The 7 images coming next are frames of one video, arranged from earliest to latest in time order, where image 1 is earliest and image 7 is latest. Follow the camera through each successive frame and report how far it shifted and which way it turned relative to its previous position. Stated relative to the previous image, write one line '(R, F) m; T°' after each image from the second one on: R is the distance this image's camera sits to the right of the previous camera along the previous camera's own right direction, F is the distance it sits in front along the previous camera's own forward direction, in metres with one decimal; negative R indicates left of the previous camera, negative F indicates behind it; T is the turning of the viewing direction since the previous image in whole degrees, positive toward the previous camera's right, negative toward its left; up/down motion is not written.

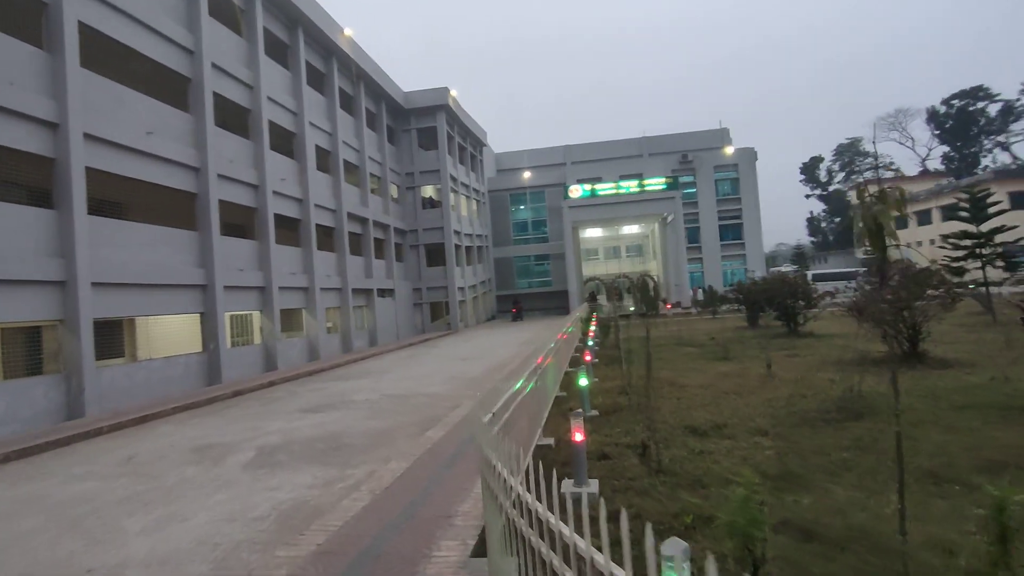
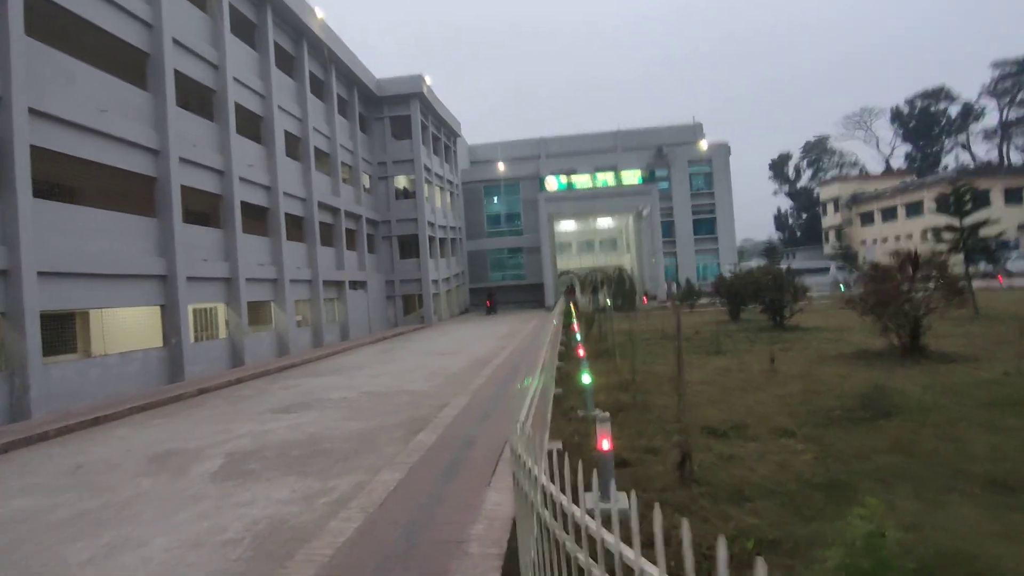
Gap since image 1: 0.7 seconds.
(-0.3, +0.6) m; +3°
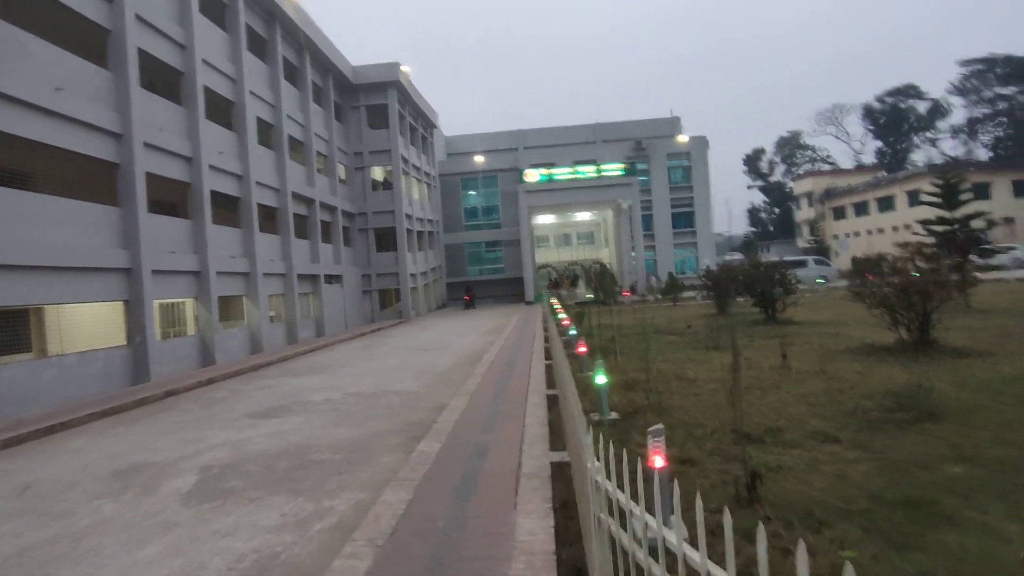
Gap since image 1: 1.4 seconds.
(-0.3, +0.6) m; +3°
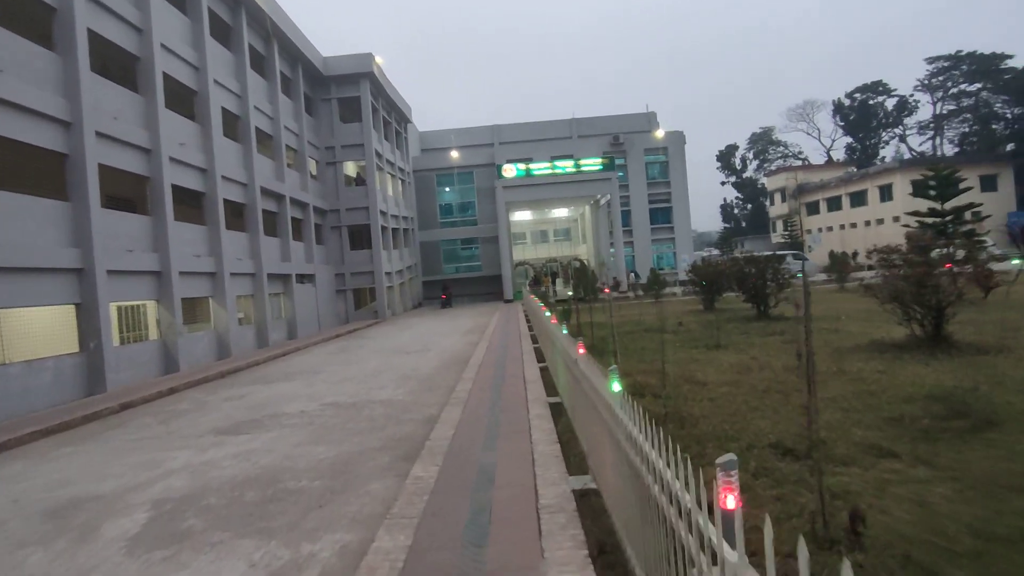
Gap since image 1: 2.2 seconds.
(-0.3, +0.7) m; +2°
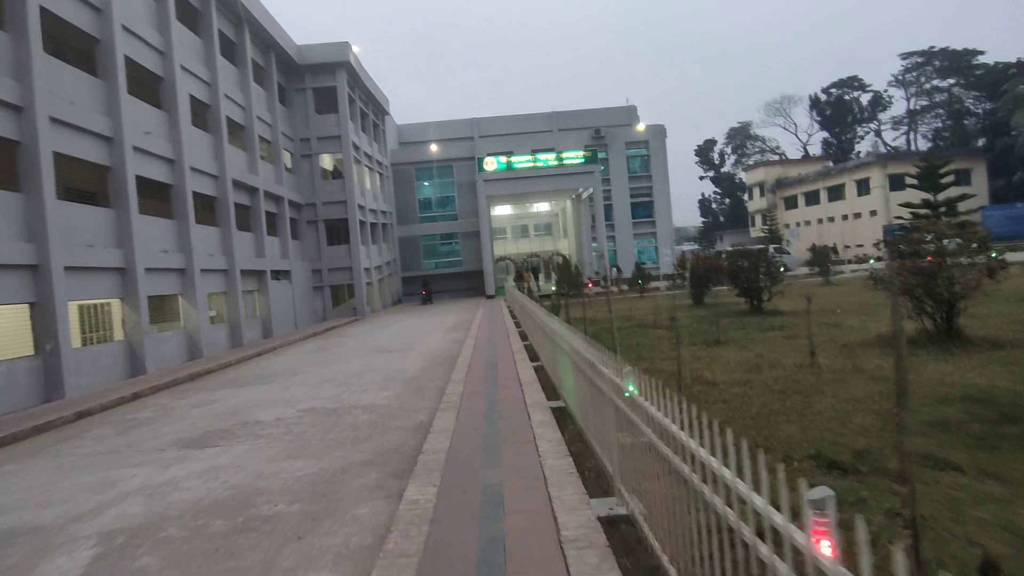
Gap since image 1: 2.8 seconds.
(-0.2, +0.6) m; +2°
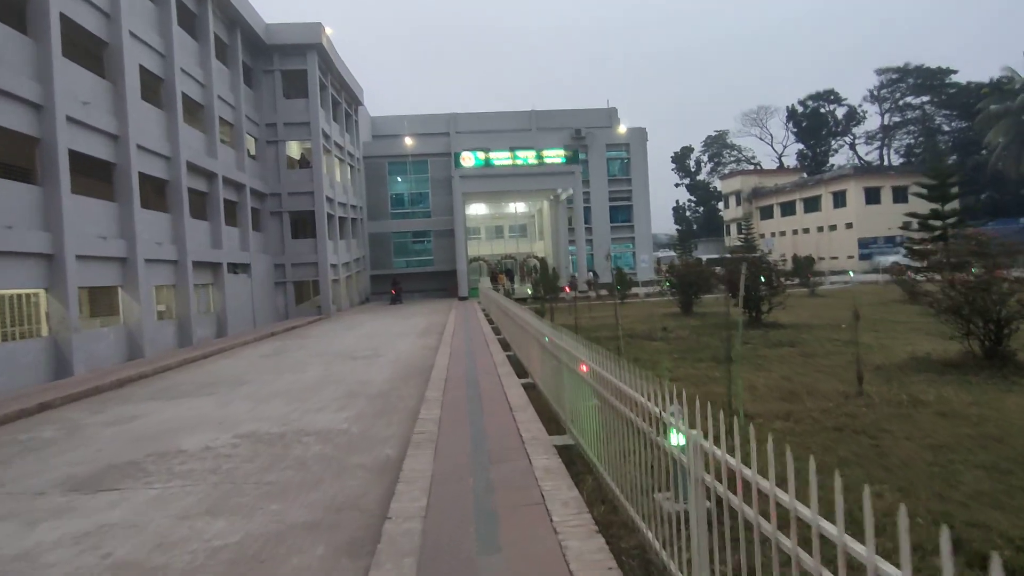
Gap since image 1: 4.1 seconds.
(-0.2, +1.4) m; +3°
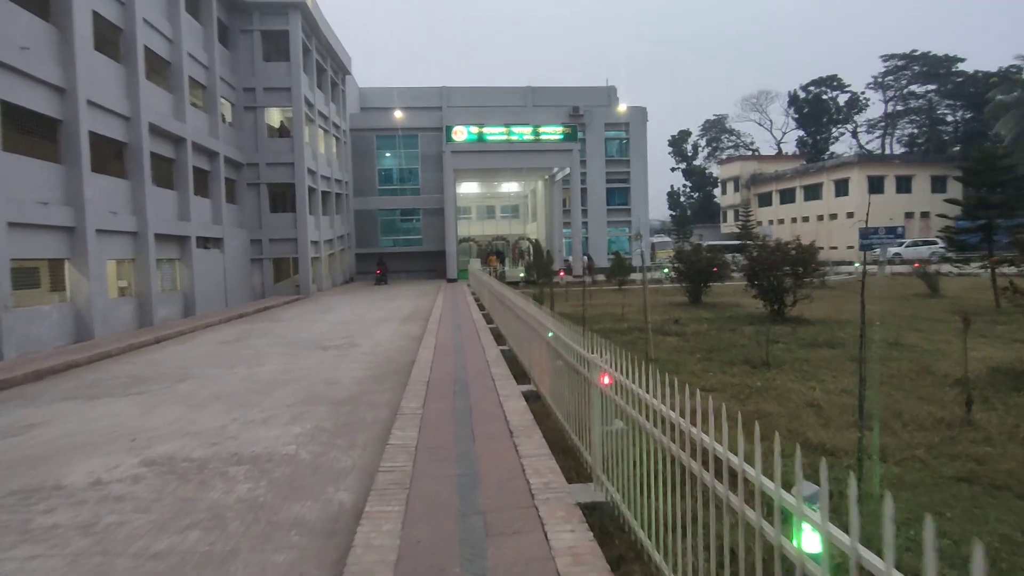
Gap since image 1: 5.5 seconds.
(-0.1, +1.6) m; +1°
